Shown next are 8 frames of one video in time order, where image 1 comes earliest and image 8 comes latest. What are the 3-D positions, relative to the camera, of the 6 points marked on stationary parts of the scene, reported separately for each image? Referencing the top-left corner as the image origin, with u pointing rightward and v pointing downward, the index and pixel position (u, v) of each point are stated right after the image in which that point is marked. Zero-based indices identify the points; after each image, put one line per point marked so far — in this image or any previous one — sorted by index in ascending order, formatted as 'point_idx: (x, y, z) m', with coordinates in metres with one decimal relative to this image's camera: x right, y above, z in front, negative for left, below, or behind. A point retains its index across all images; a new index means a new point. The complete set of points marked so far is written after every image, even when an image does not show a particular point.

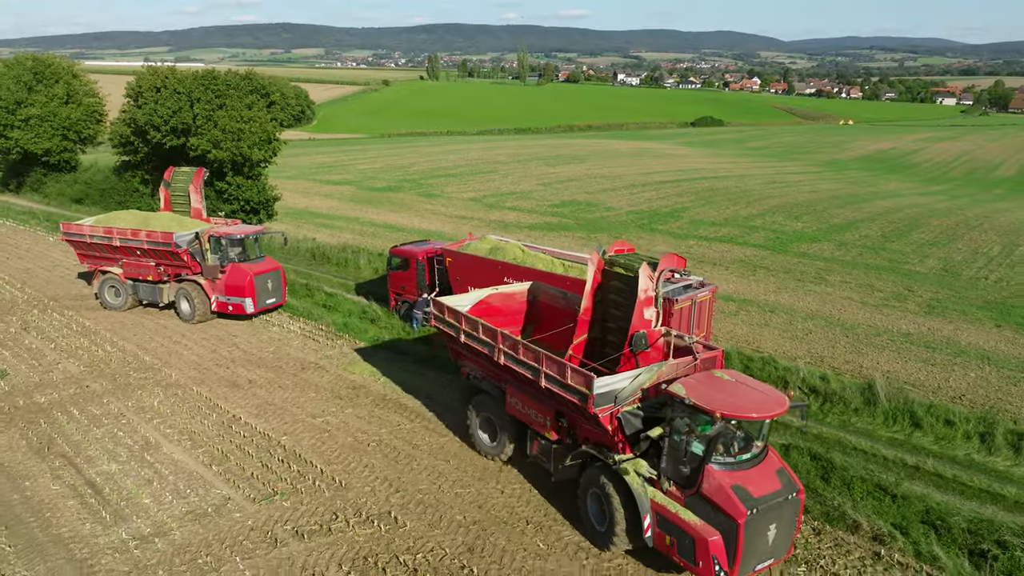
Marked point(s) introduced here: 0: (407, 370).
0: (-1.8, -1.4, +12.9) m
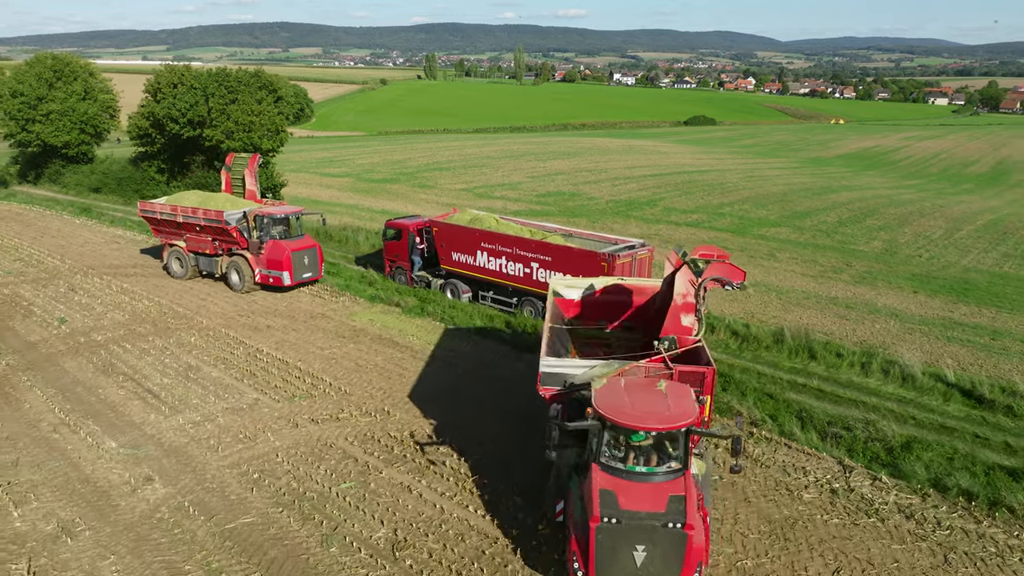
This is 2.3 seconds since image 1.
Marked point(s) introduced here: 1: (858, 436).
0: (-2.3, -0.7, +15.5) m
1: (+4.7, -2.0, +10.5) m
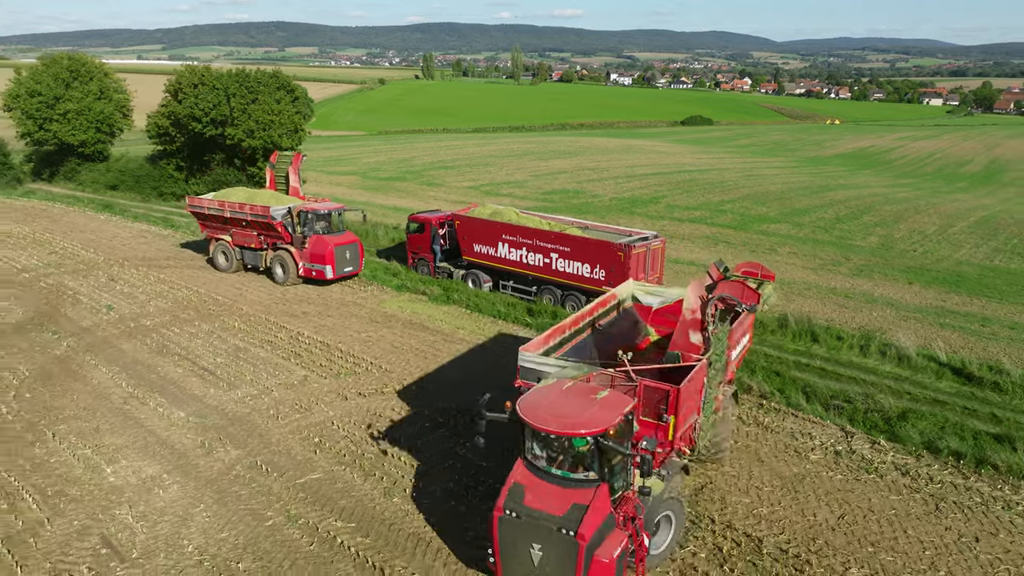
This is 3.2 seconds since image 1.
0: (-1.9, -0.4, +16.5) m
1: (+5.2, -1.8, +11.5) m
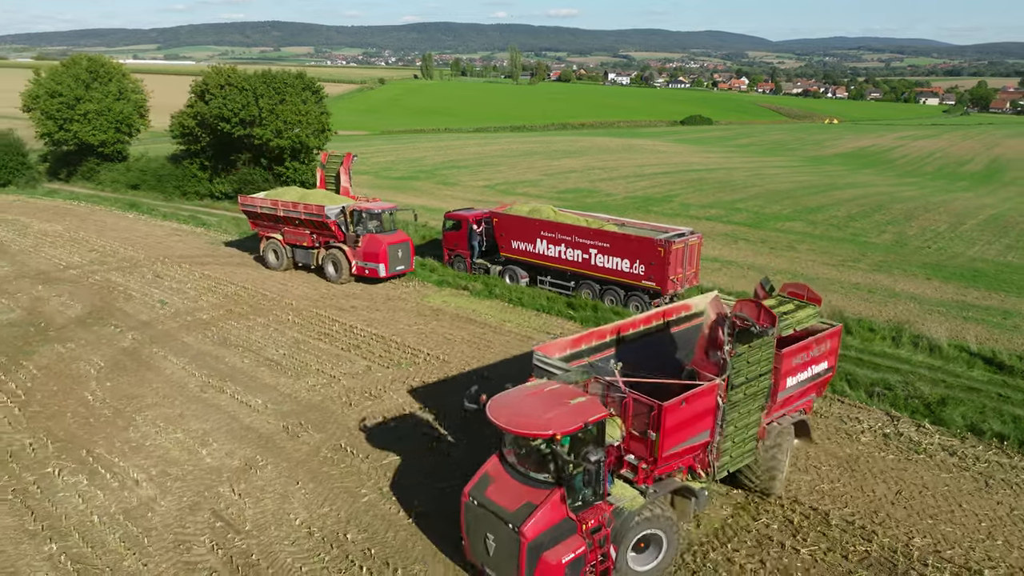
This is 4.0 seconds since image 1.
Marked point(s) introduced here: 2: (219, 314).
0: (-1.0, -0.3, +17.0) m
1: (+6.1, -1.7, +12.1) m
2: (-6.1, -0.5, +16.0) m
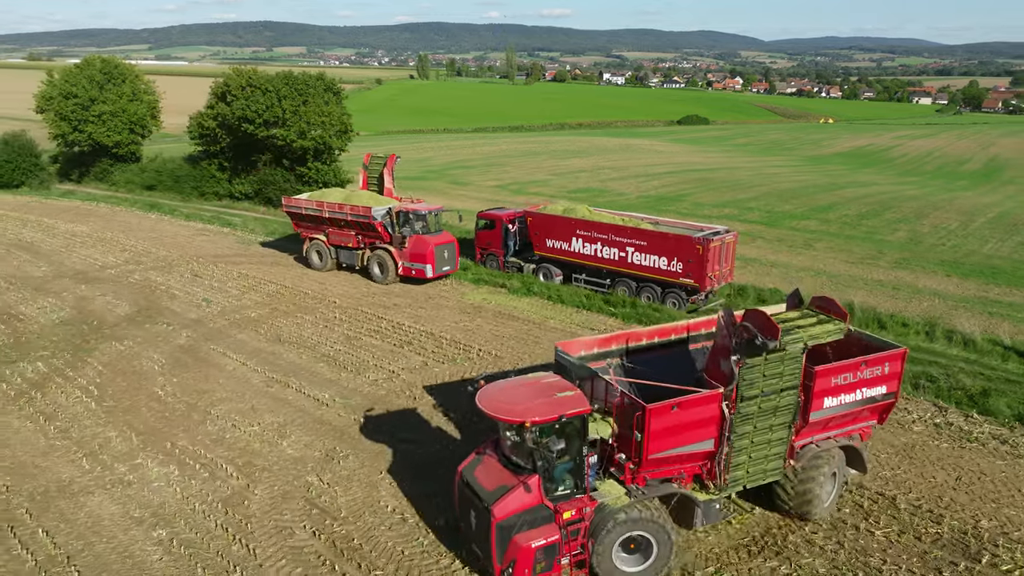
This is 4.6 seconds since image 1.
0: (-0.1, -0.3, +17.4) m
1: (+7.0, -1.6, +12.5) m
2: (-5.2, -0.5, +16.3) m
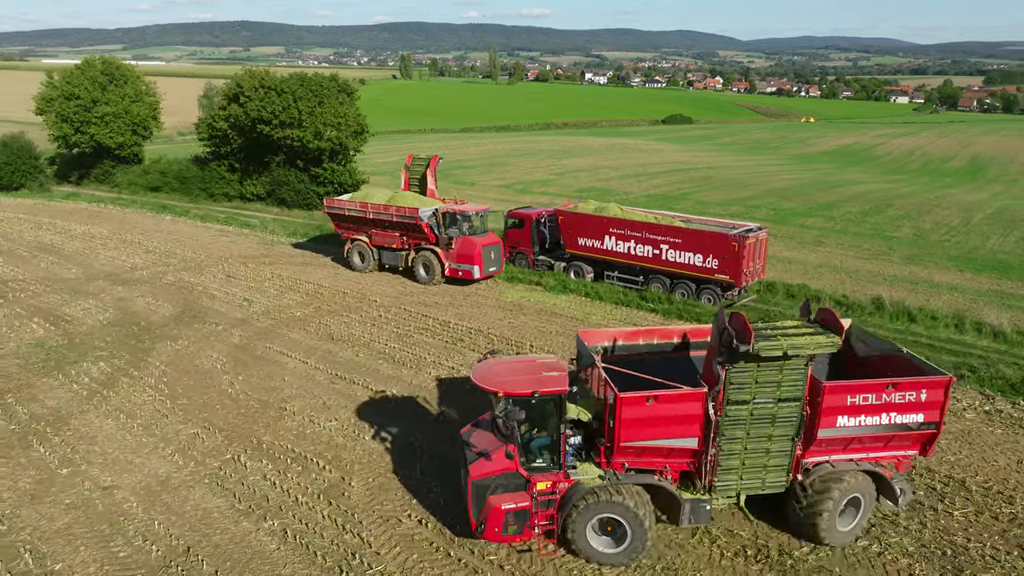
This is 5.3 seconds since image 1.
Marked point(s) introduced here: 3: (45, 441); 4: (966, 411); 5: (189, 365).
0: (+0.8, -0.2, +17.7) m
1: (+8.0, -1.5, +13.0) m
2: (-4.4, -0.5, +16.5) m
3: (-6.2, -2.0, +10.2) m
4: (+6.9, -1.9, +11.6) m
5: (-5.6, -1.3, +13.2) m
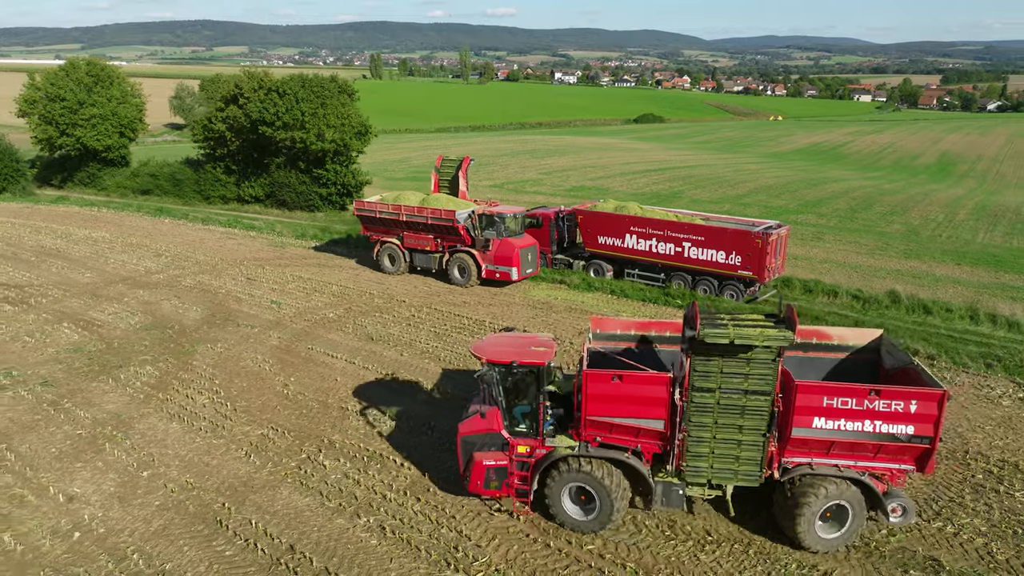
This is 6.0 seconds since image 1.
0: (+1.4, -0.2, +18.0) m
1: (+8.8, -1.4, +13.6) m
2: (-3.7, -0.5, +16.6) m
3: (-5.3, -2.1, +10.2) m
4: (+7.7, -1.8, +12.1) m
5: (-4.8, -1.4, +13.2) m
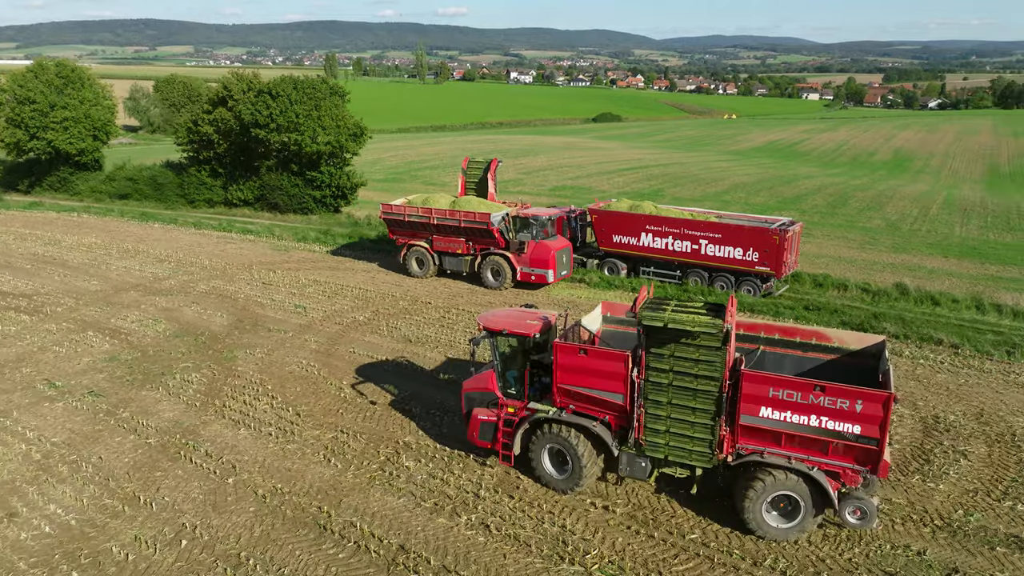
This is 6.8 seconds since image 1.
0: (+1.9, -0.1, +18.3) m
1: (+9.6, -1.2, +14.3) m
2: (-3.1, -0.6, +16.6) m
3: (-4.3, -2.2, +10.1) m
4: (+8.6, -1.6, +12.8) m
5: (-3.9, -1.5, +13.2) m
